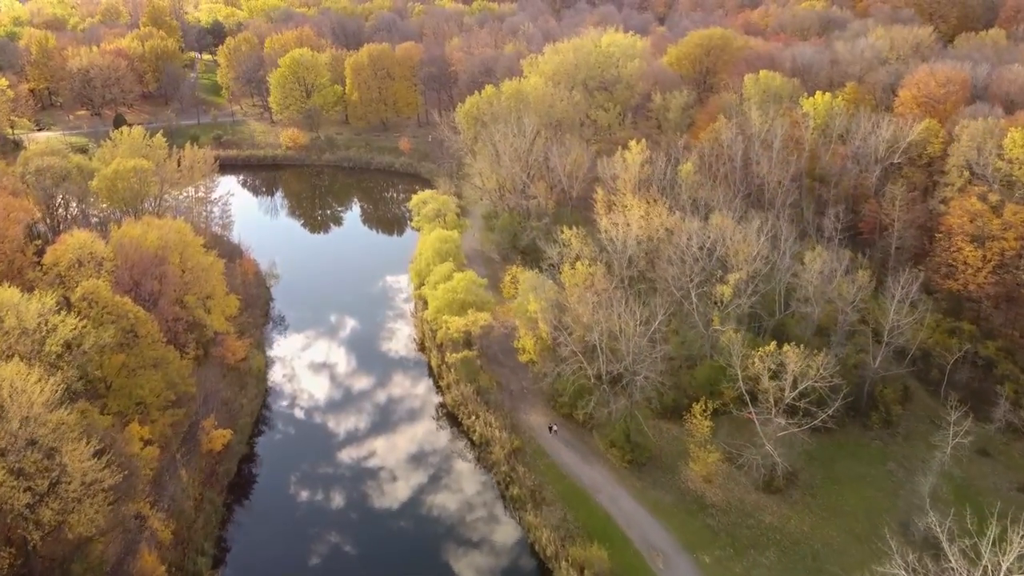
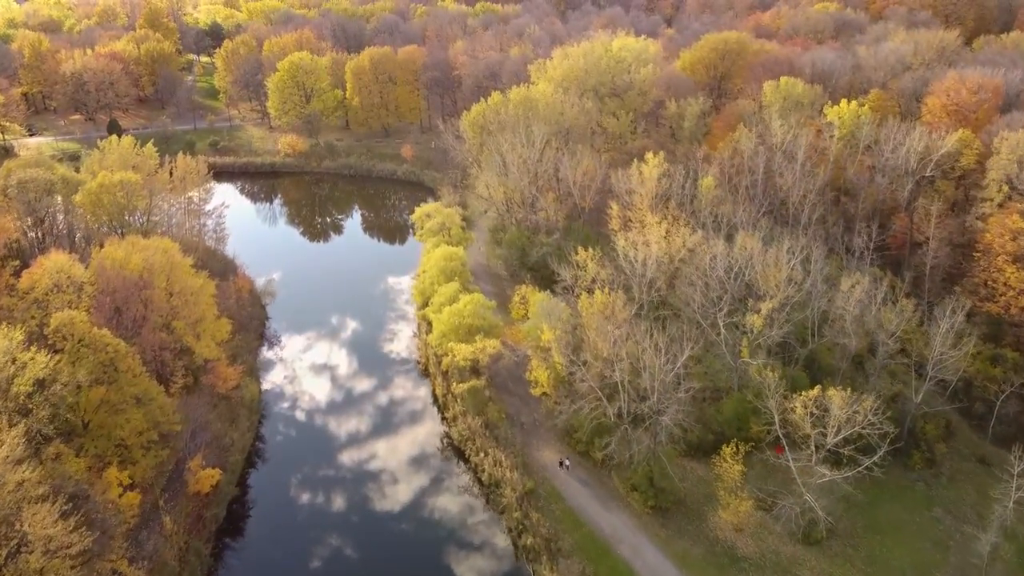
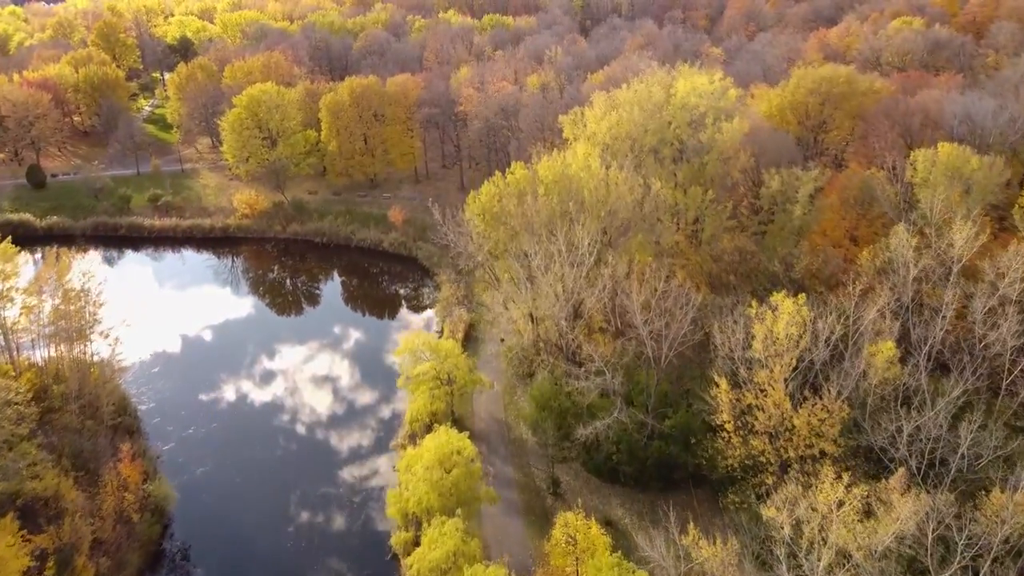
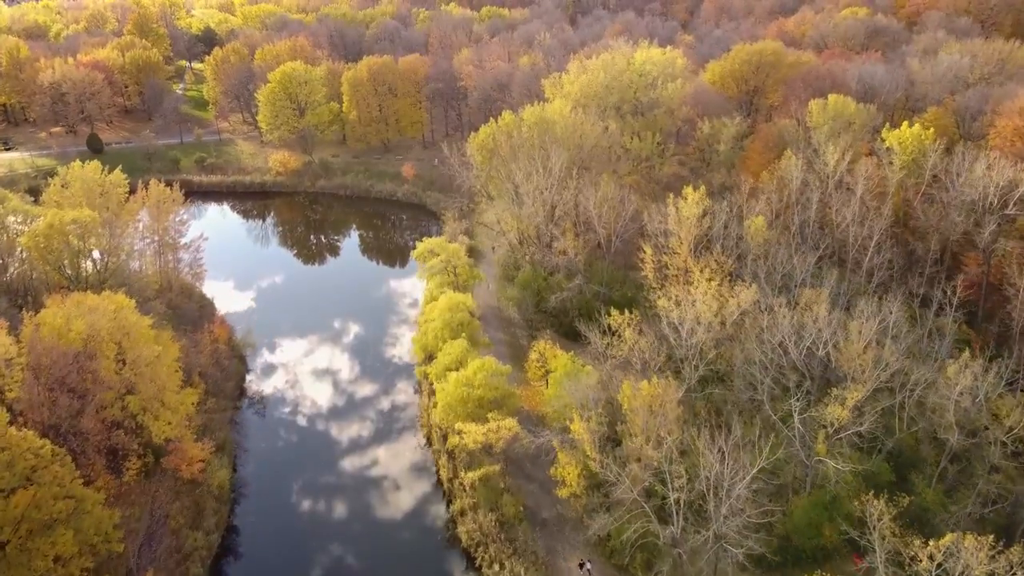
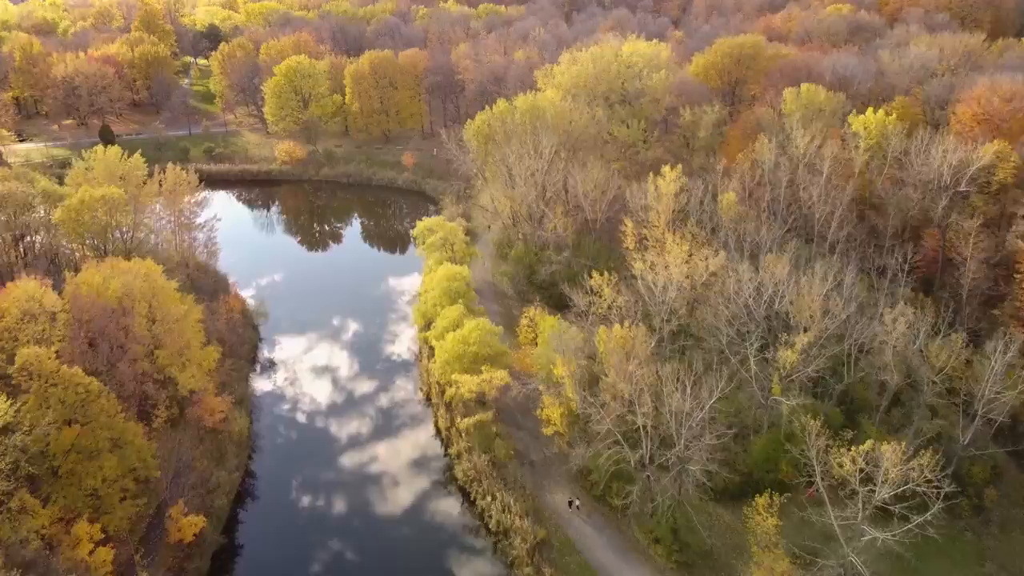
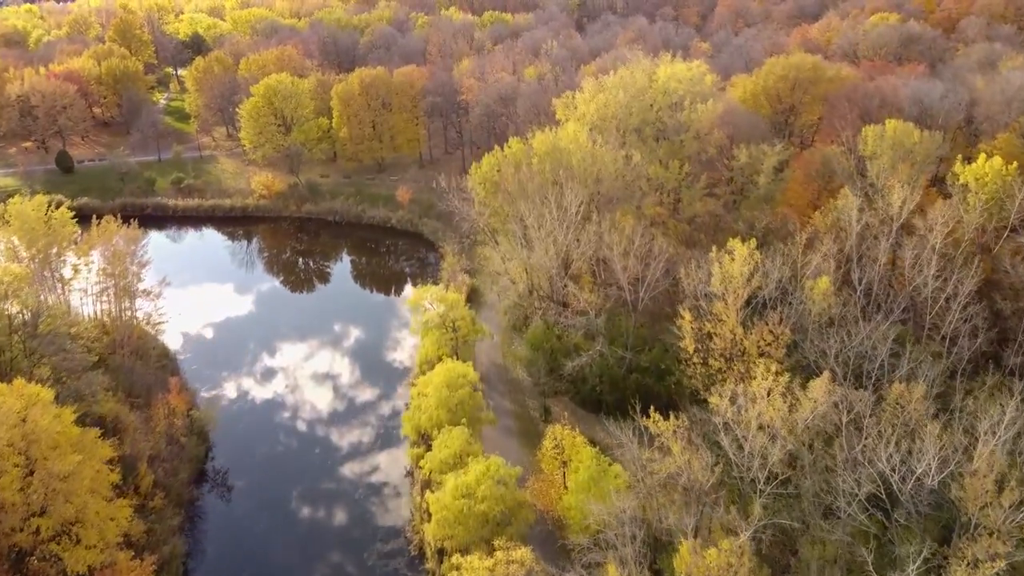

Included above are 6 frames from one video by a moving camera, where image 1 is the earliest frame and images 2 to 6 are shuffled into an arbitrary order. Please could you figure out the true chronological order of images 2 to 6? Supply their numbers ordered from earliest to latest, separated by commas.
2, 5, 4, 6, 3
